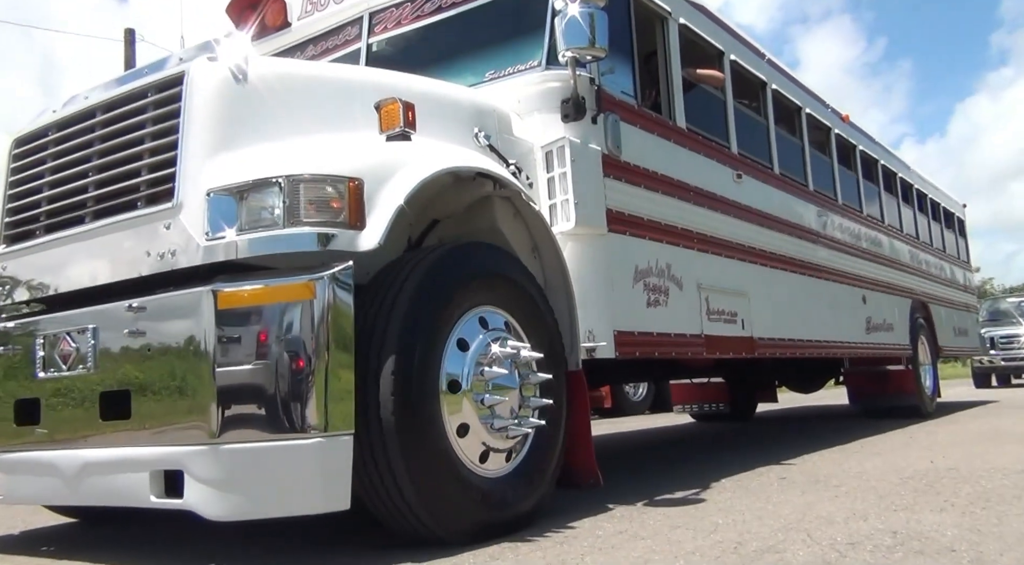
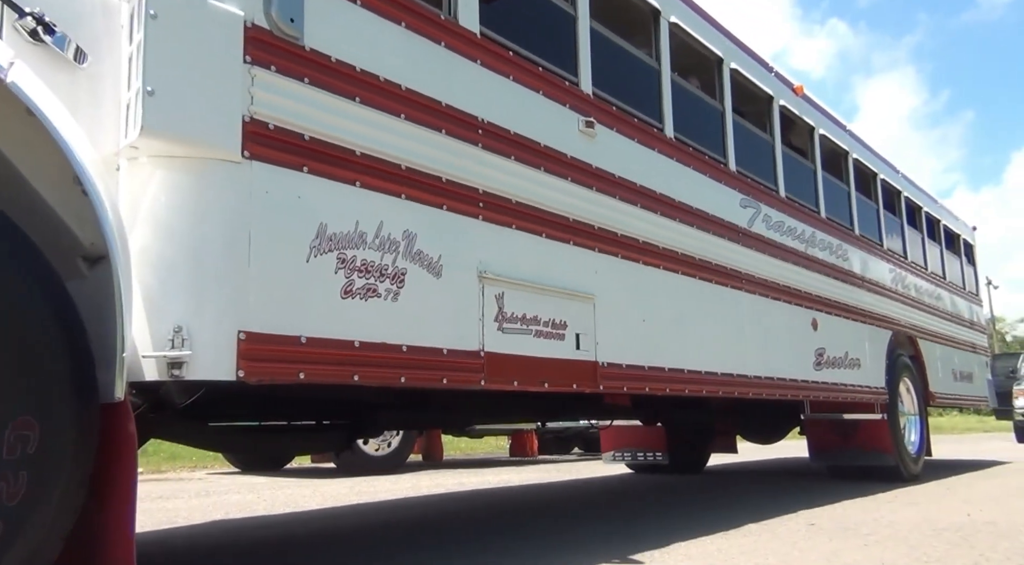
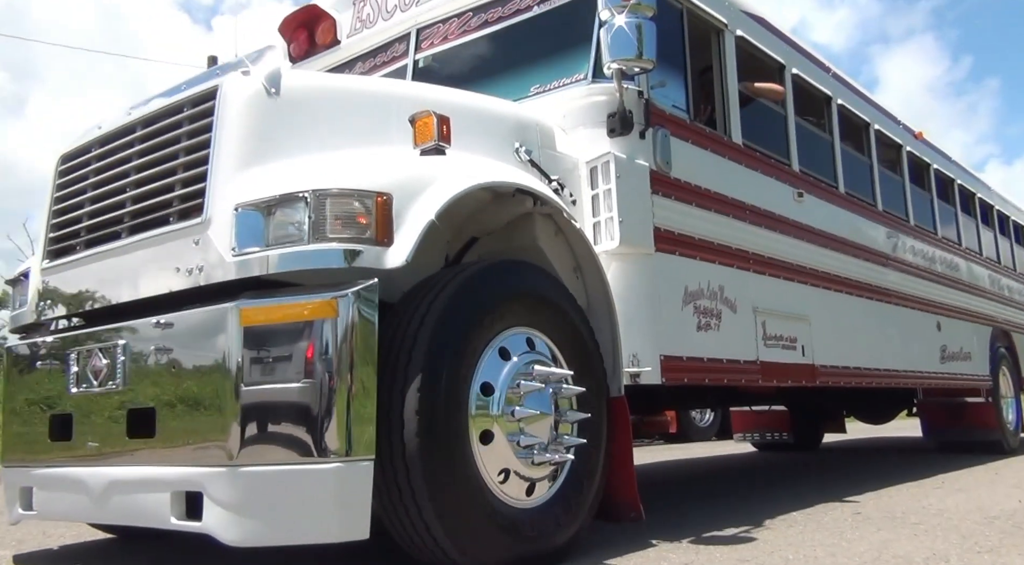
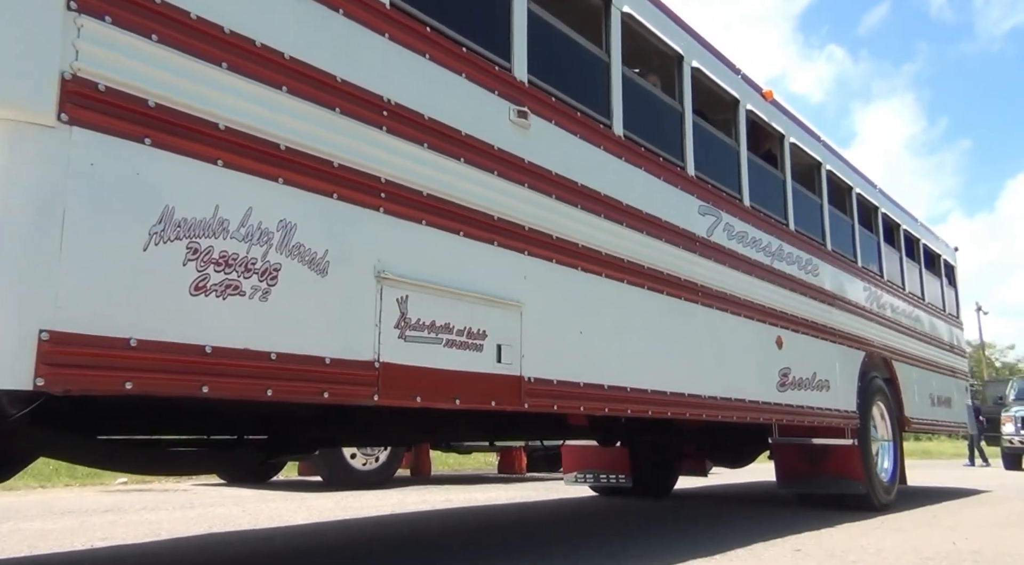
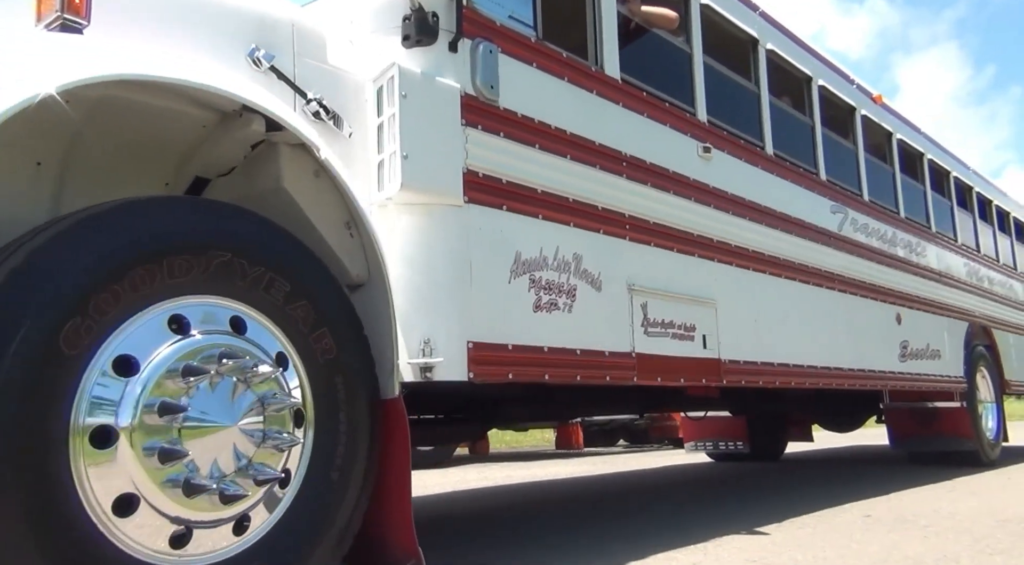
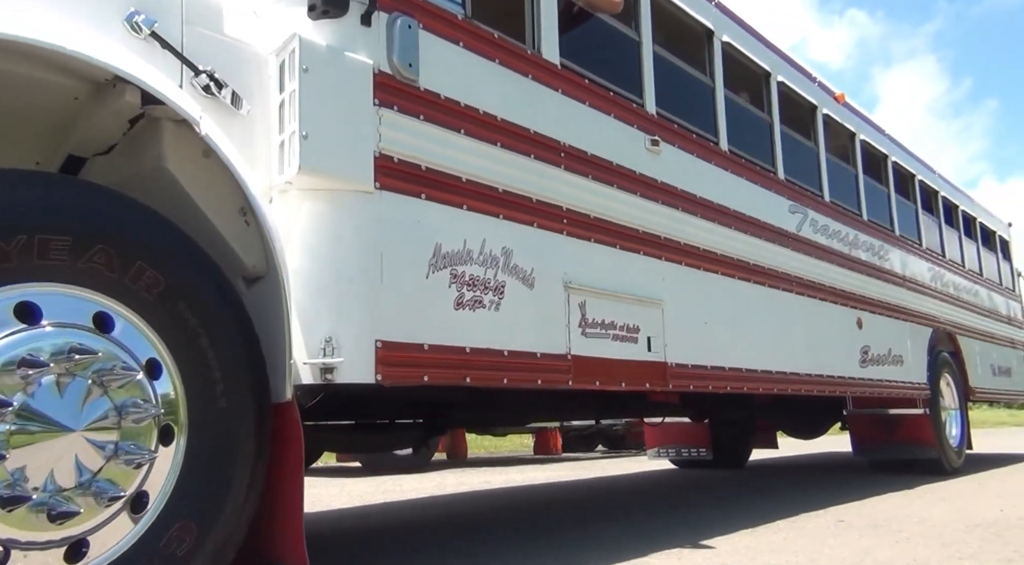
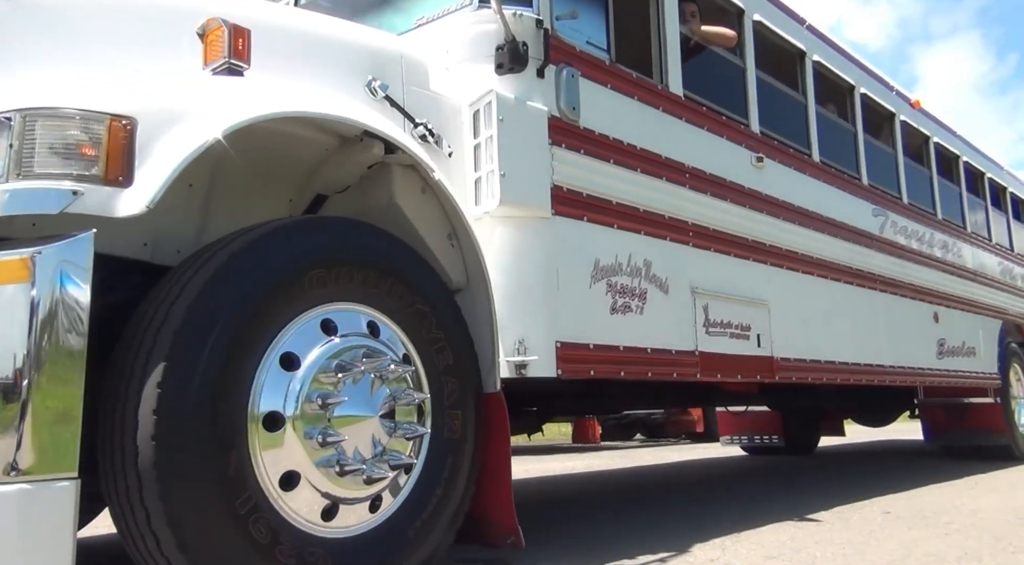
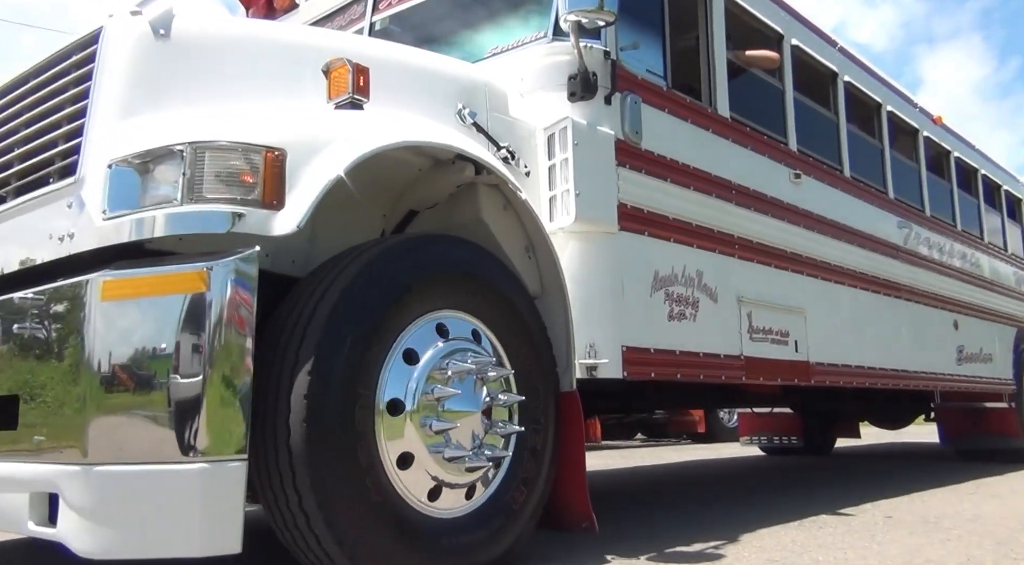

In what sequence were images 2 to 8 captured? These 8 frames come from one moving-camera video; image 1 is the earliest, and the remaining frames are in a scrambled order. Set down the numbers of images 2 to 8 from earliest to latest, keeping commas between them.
3, 8, 7, 5, 6, 2, 4
